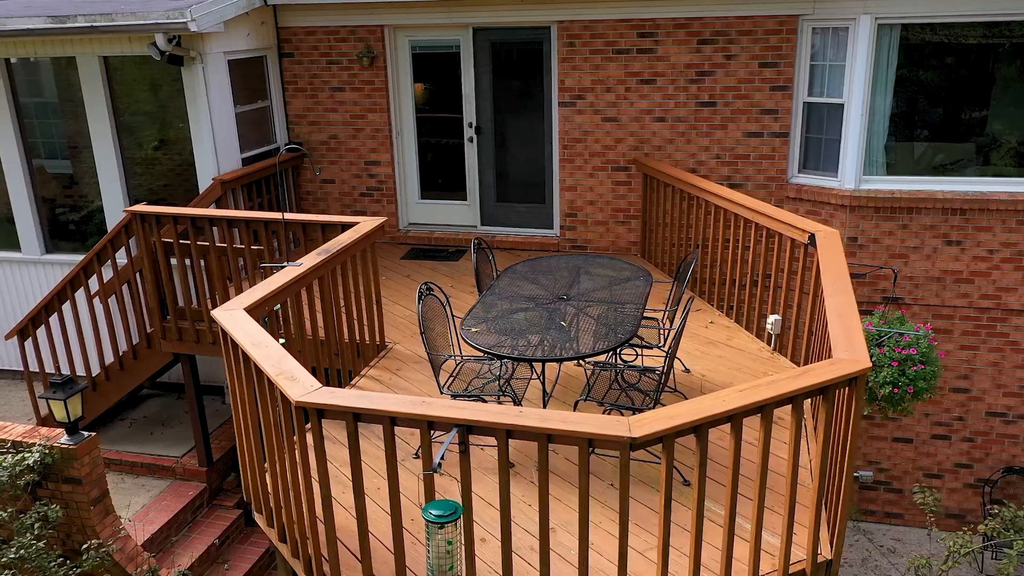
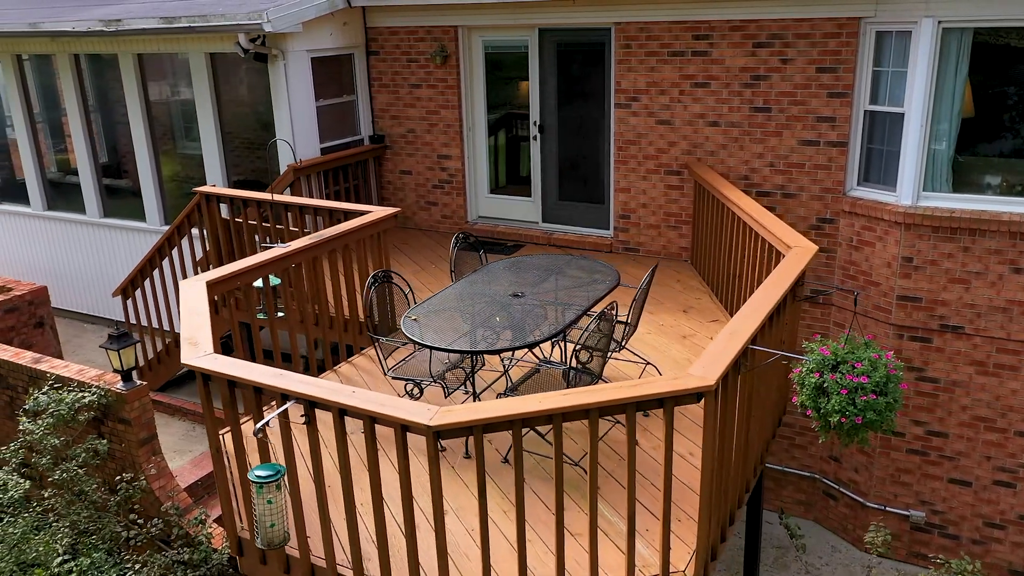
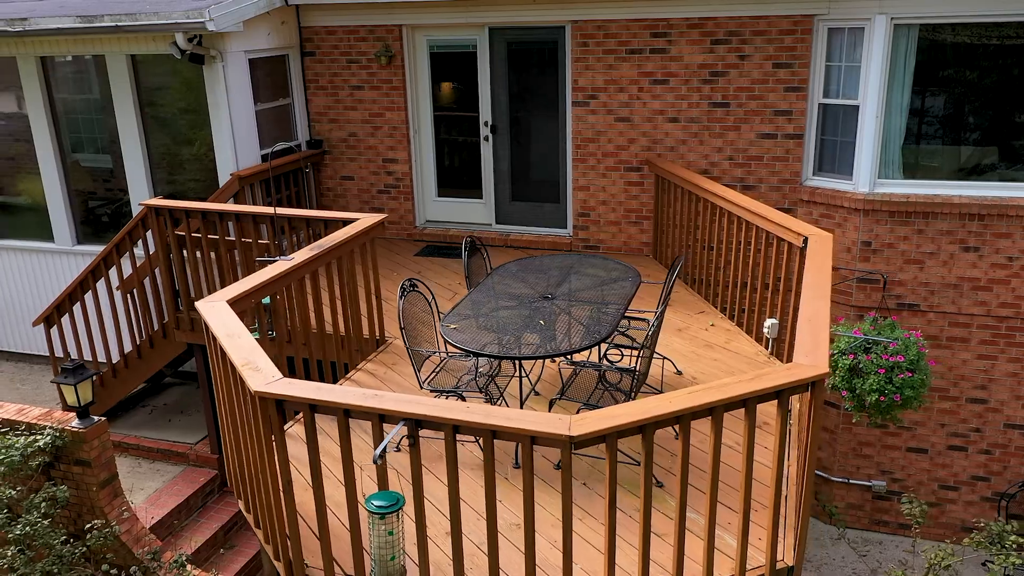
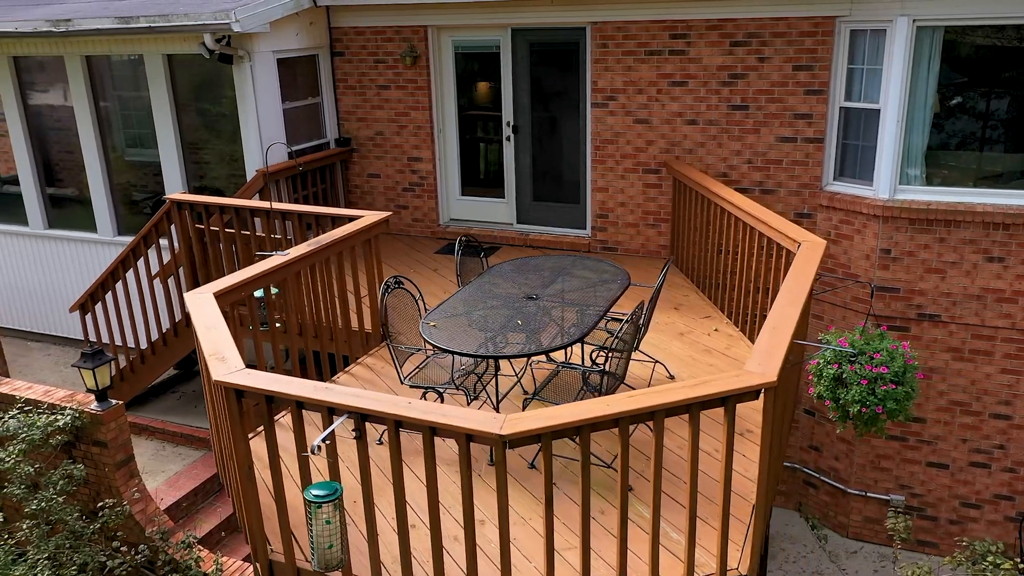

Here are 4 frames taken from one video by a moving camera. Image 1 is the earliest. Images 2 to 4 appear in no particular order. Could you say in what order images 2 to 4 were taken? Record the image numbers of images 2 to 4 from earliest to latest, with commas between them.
3, 4, 2
